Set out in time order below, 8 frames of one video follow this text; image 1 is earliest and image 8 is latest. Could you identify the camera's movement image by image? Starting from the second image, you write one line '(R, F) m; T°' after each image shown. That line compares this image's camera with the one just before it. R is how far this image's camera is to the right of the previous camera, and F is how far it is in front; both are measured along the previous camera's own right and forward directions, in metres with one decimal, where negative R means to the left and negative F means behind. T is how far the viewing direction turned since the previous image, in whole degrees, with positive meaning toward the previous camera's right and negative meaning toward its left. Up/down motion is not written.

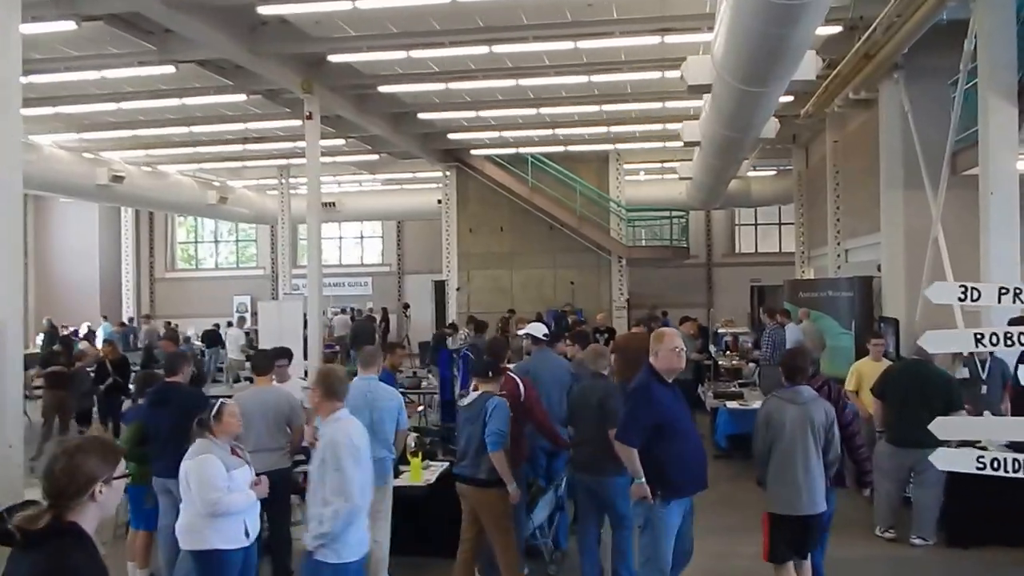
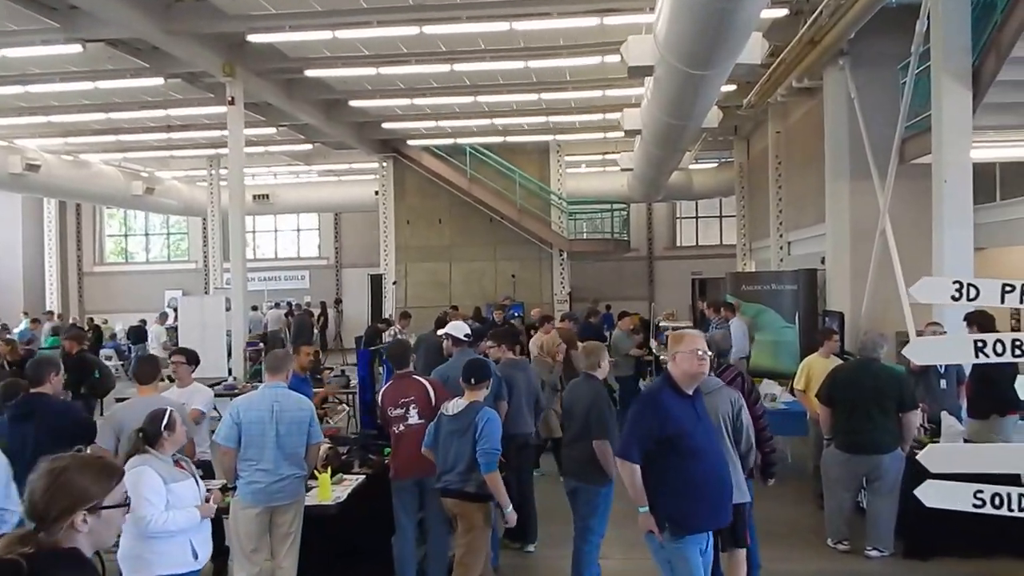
(+0.1, +0.4) m; +3°
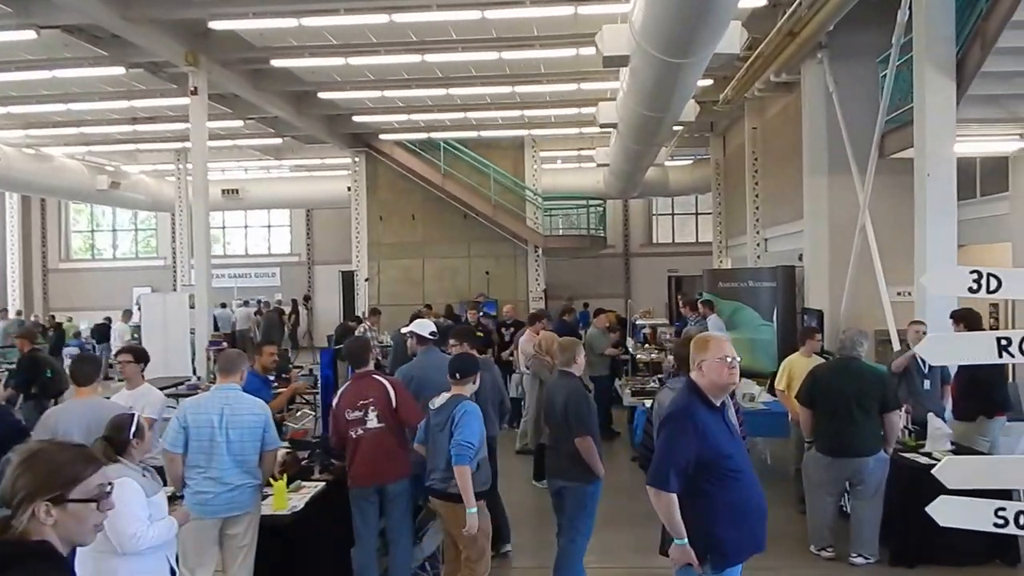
(0.0, +0.2) m; +1°
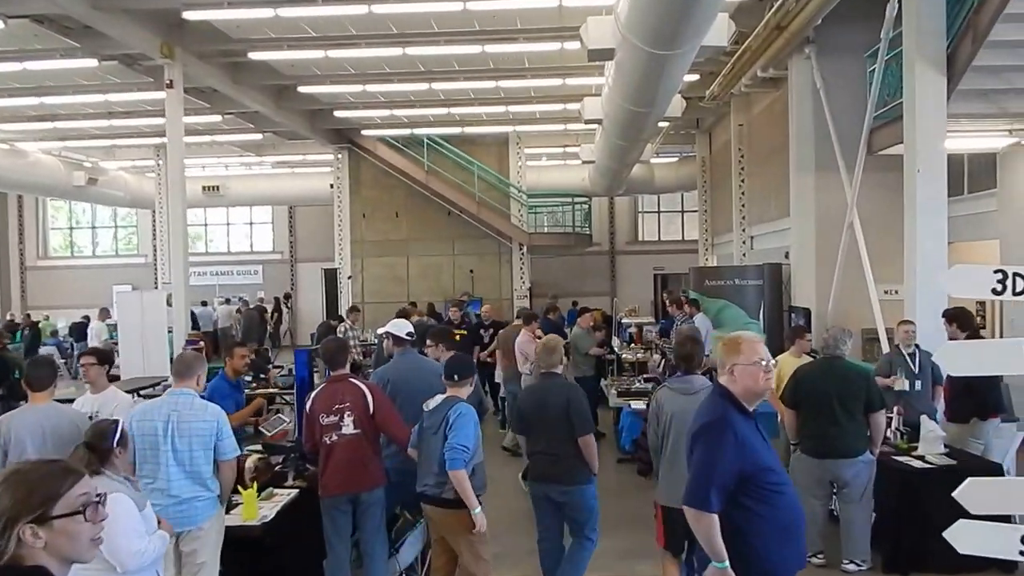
(0.0, +0.1) m; +1°
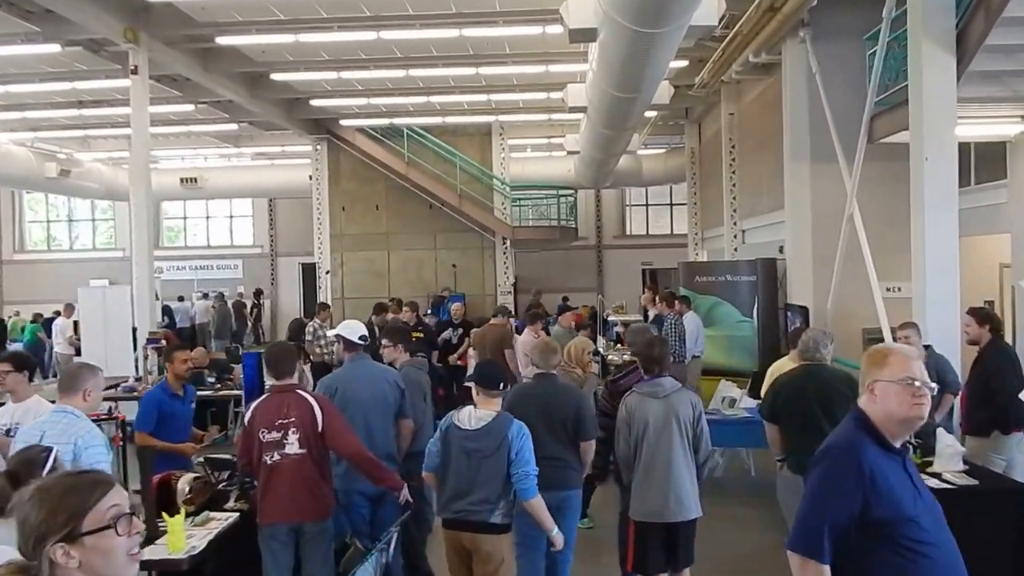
(+0.1, +0.5) m; +1°
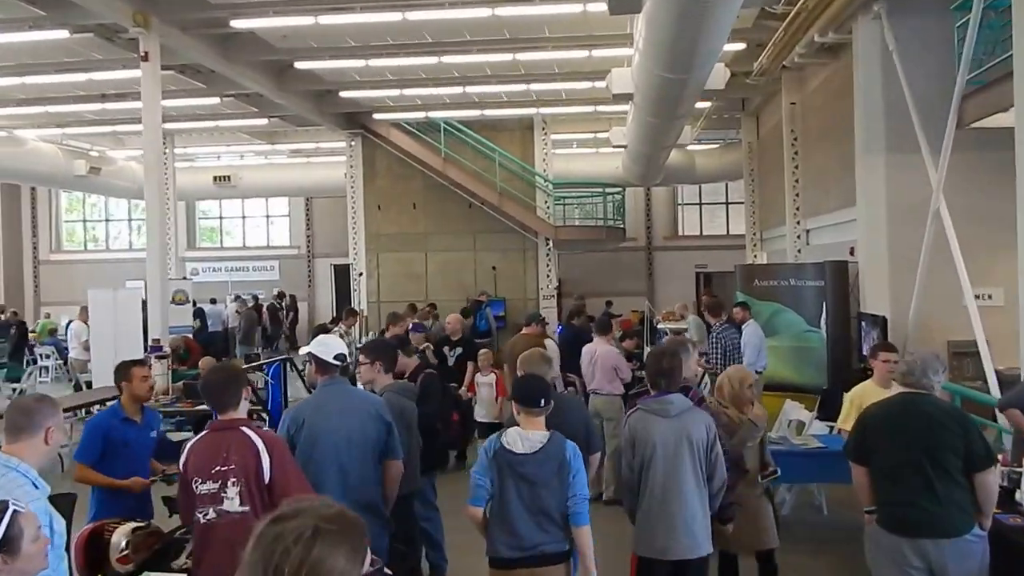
(+0.1, +0.8) m; -3°
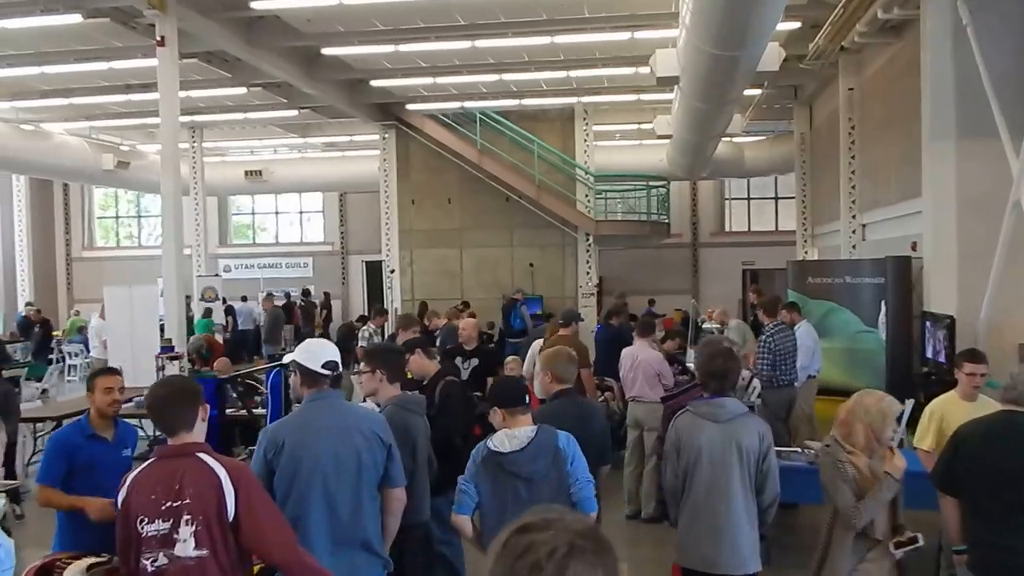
(+0.1, +0.5) m; -2°
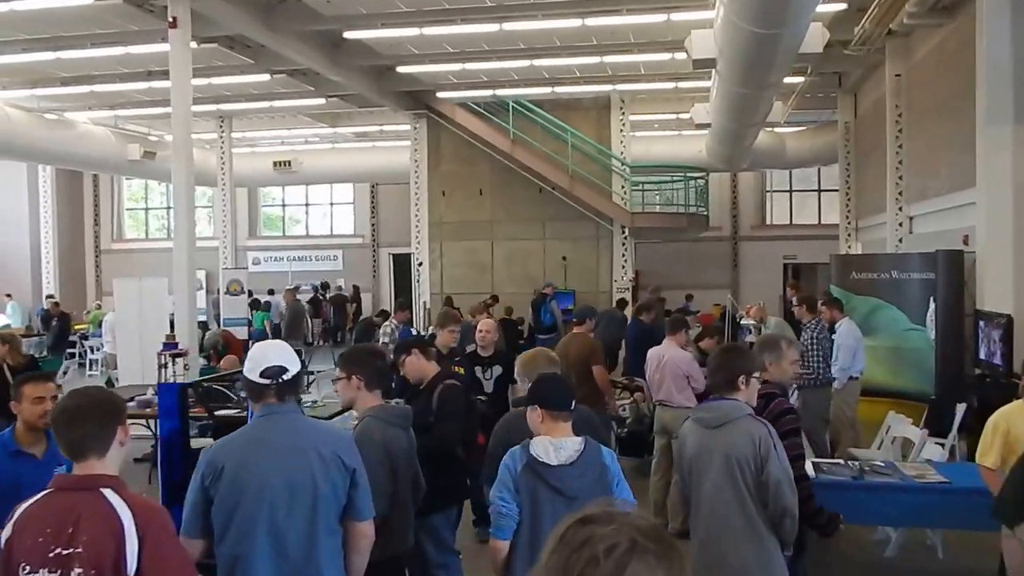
(+0.1, +0.4) m; -2°
